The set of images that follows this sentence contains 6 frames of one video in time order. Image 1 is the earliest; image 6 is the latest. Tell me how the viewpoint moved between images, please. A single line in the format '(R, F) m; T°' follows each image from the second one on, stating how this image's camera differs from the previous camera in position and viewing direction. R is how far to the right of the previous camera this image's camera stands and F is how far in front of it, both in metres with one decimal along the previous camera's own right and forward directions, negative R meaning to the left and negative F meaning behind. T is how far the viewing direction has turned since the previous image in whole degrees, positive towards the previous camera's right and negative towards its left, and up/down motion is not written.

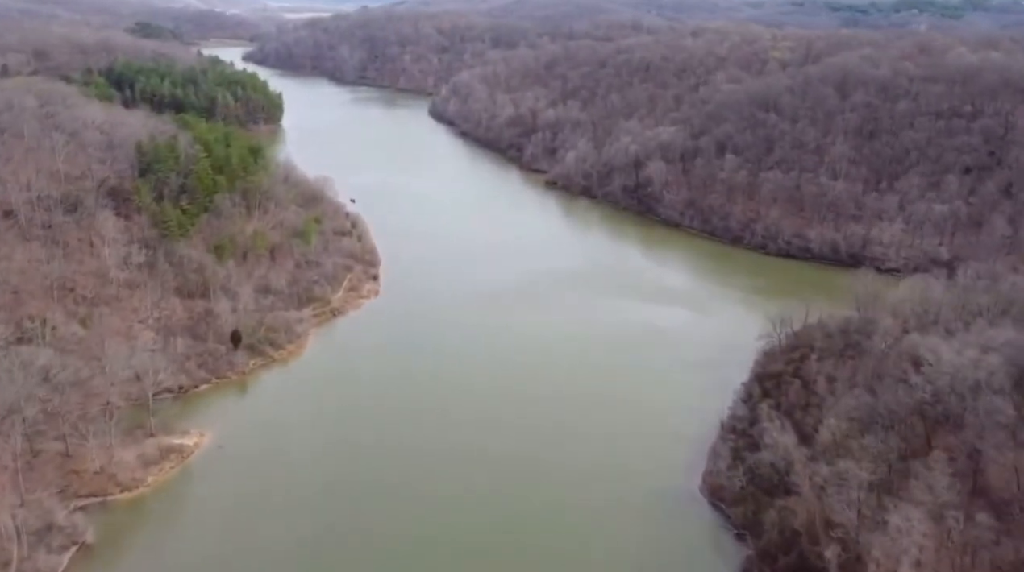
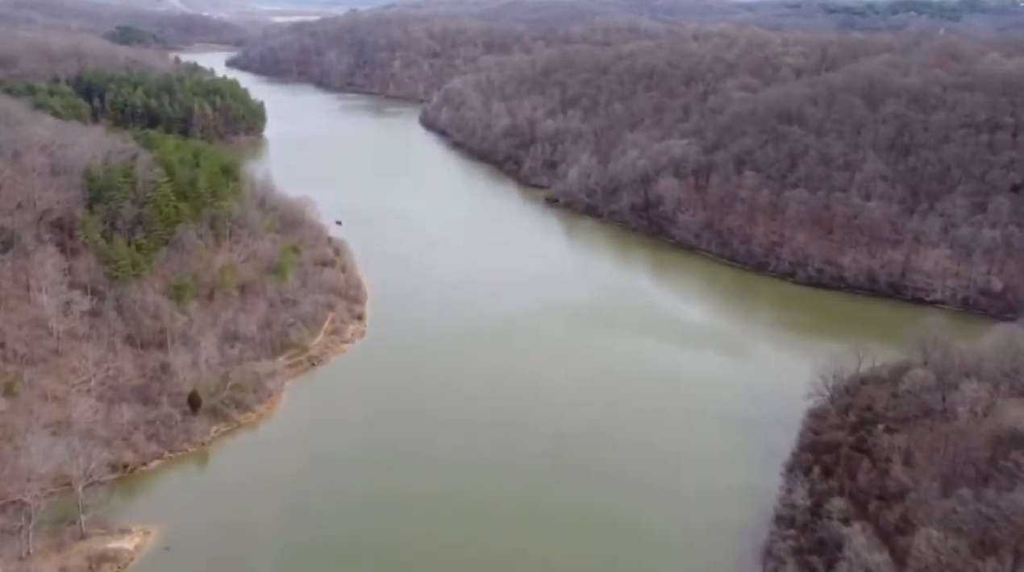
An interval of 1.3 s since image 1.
(-0.2, +2.7) m; +1°
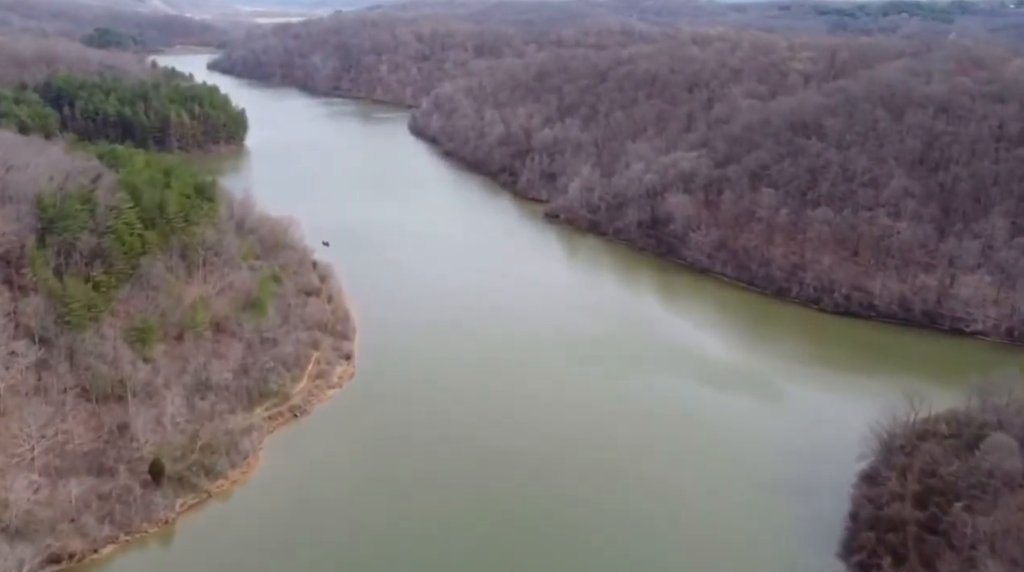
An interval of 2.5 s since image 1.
(-0.3, +2.0) m; +1°
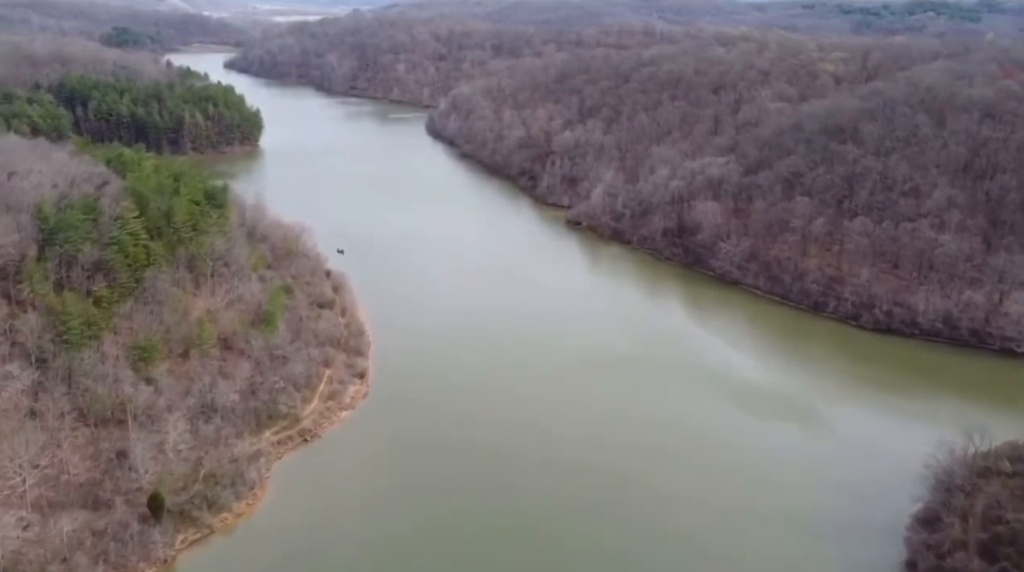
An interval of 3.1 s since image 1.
(-0.1, +1.0) m; -1°
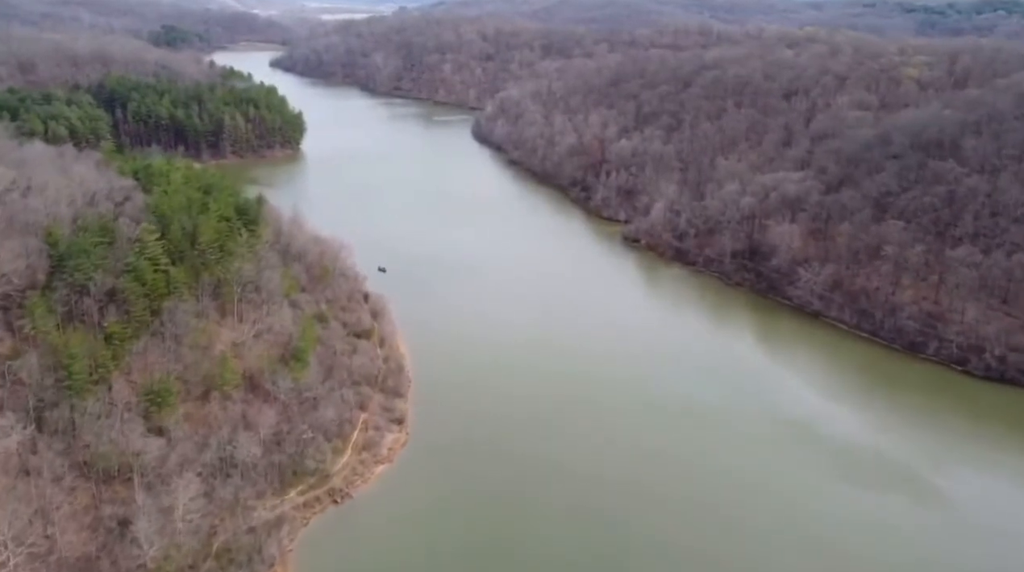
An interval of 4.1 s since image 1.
(-0.3, +1.9) m; -2°
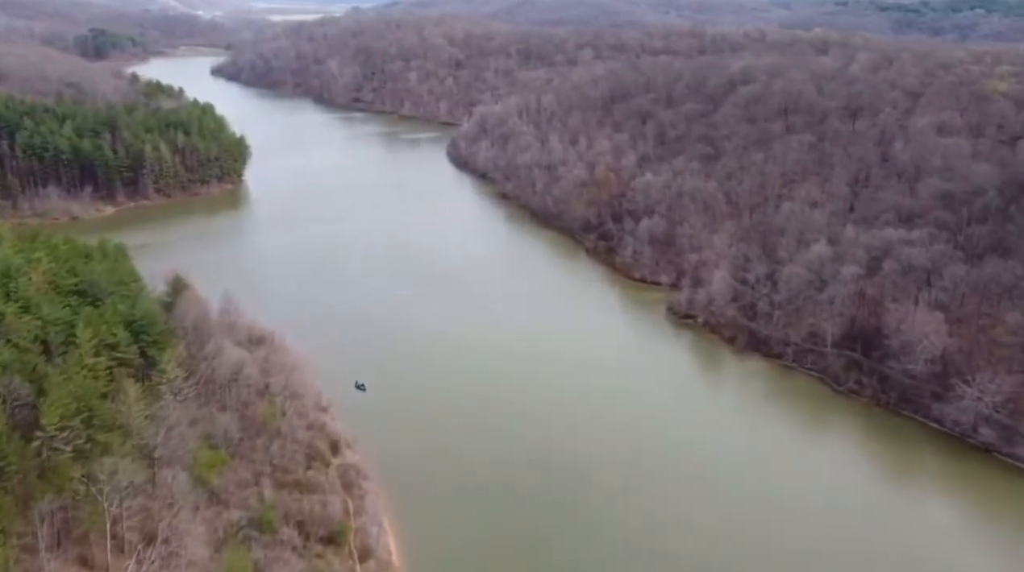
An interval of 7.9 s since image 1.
(-1.2, +7.2) m; +3°
